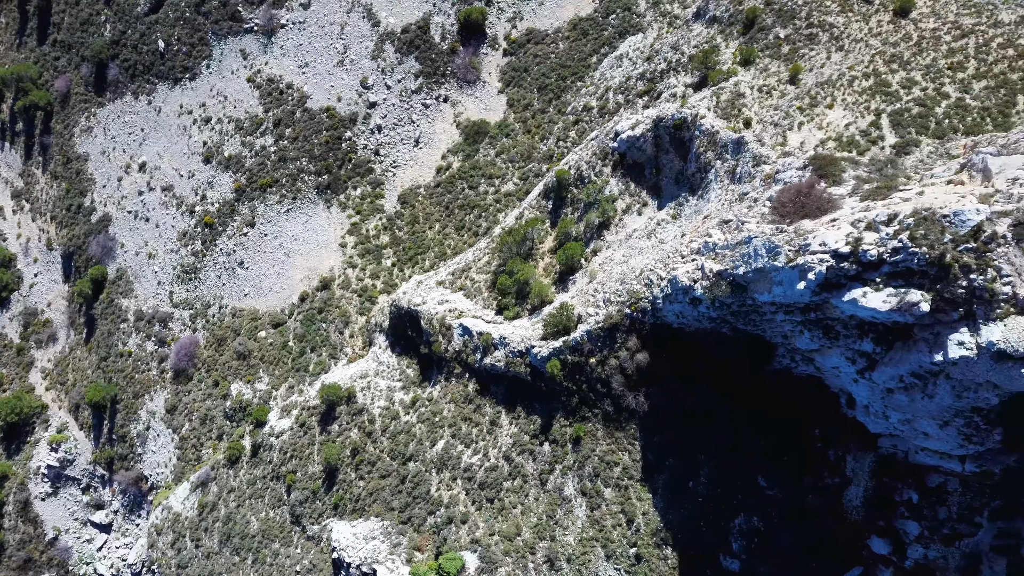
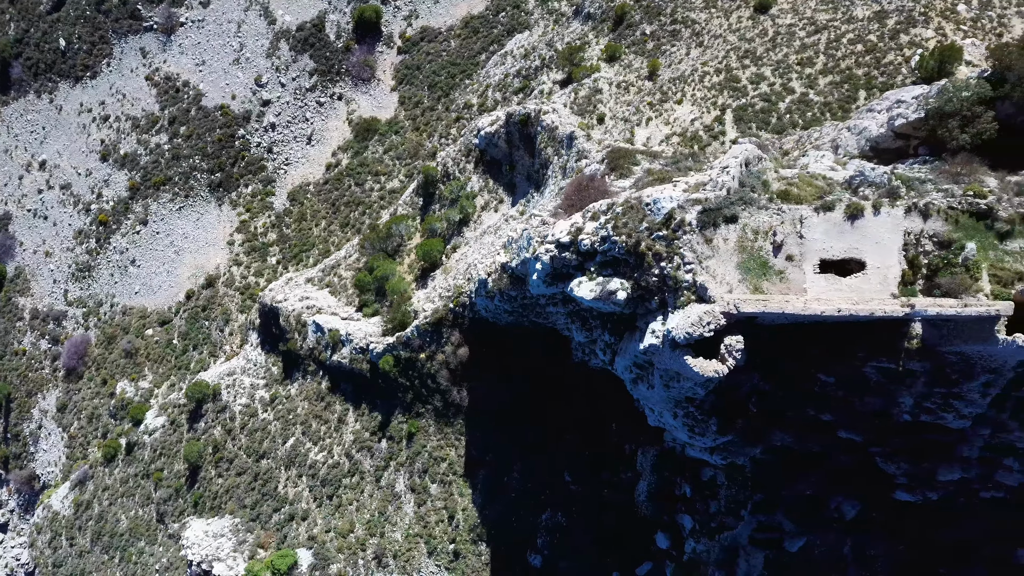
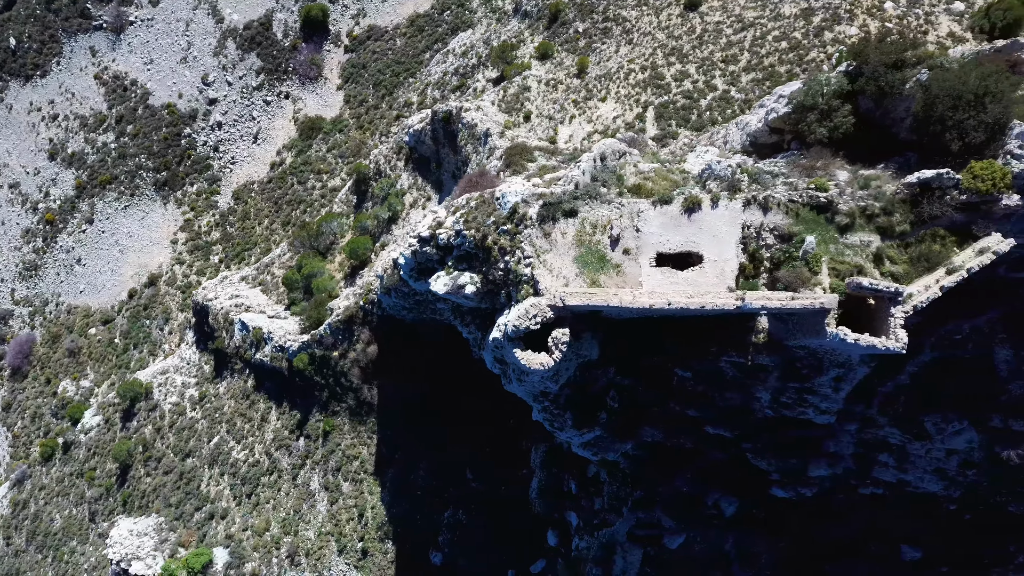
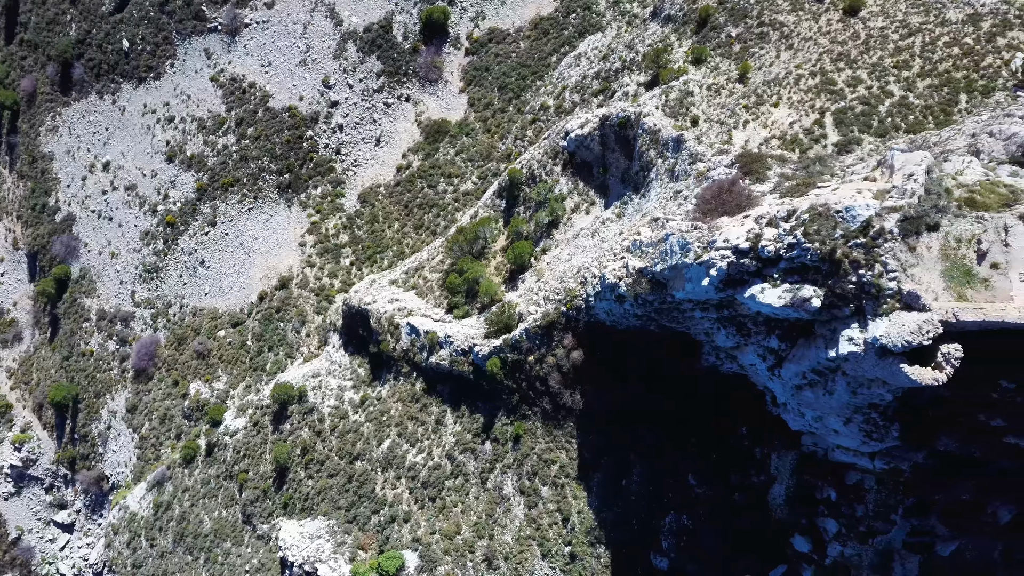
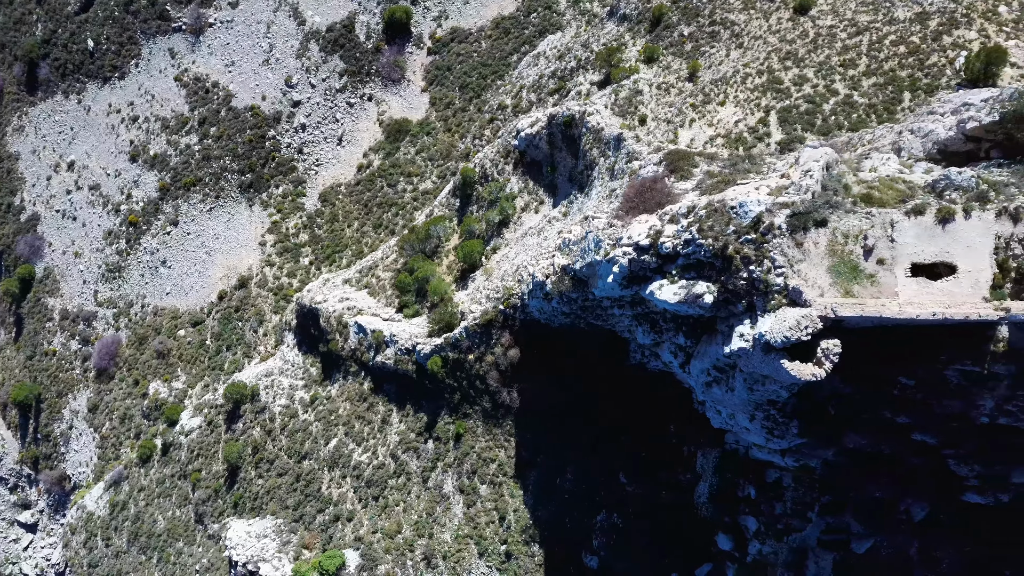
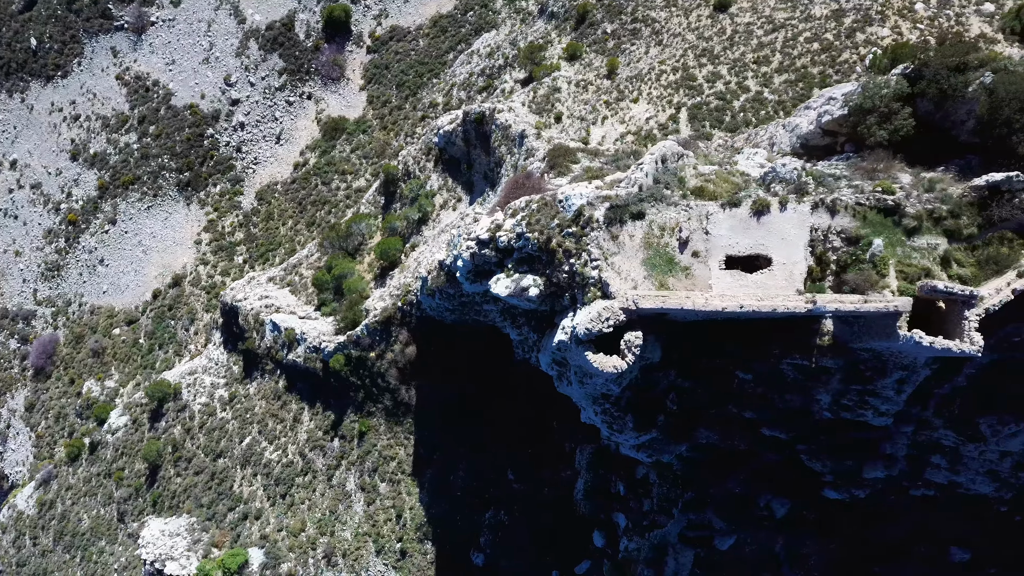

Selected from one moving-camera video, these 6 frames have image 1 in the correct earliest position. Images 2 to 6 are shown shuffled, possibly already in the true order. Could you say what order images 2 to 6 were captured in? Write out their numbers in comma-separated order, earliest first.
4, 5, 2, 6, 3
